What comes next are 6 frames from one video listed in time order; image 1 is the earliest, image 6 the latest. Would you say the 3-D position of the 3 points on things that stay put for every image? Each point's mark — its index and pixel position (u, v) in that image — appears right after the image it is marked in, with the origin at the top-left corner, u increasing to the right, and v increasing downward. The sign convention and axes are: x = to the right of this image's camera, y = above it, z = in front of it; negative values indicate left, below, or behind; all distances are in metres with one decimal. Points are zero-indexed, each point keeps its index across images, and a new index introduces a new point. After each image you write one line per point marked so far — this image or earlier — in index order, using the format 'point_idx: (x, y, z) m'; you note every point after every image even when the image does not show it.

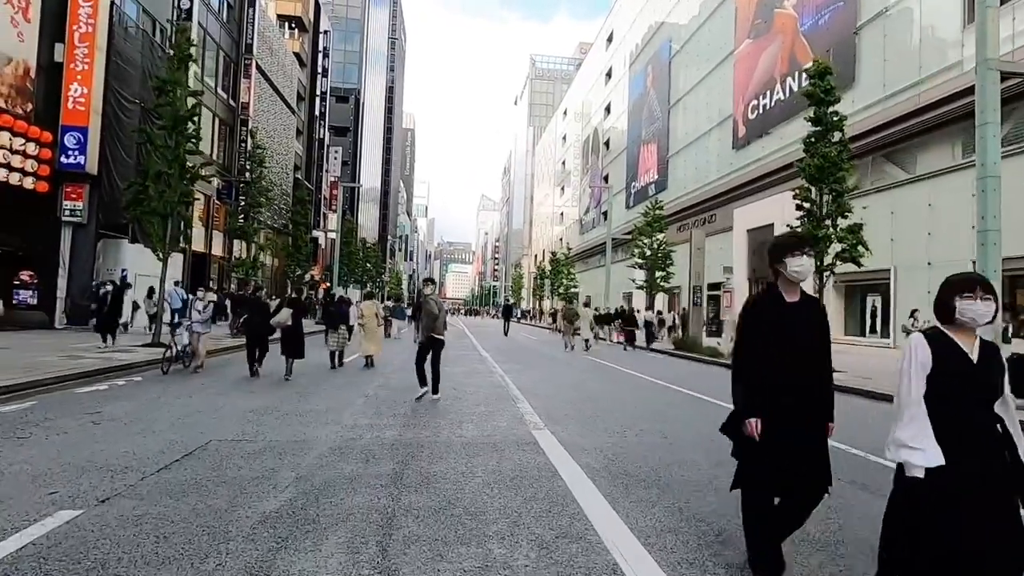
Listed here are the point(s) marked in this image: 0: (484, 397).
0: (-0.6, -2.3, +11.6) m
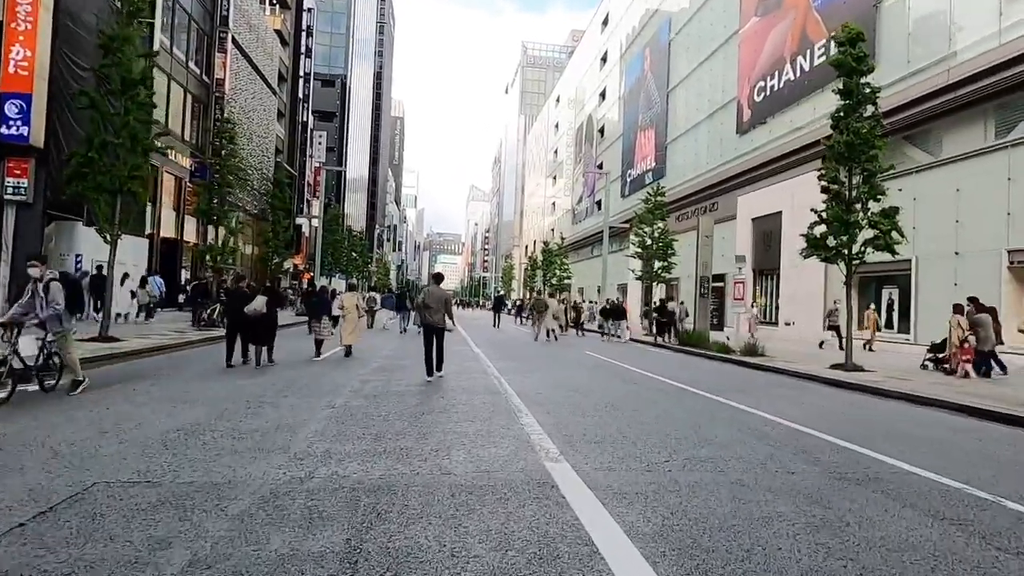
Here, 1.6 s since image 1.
0: (-0.6, -2.1, +9.5) m
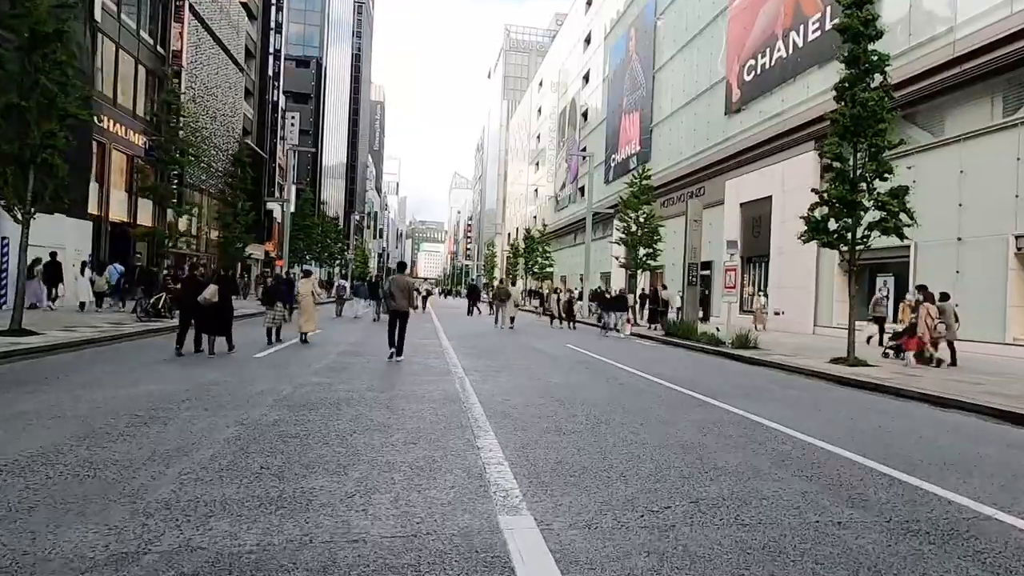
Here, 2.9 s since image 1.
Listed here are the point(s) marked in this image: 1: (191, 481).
0: (-1.2, -1.9, +7.6) m
1: (-3.1, -1.9, +5.1) m
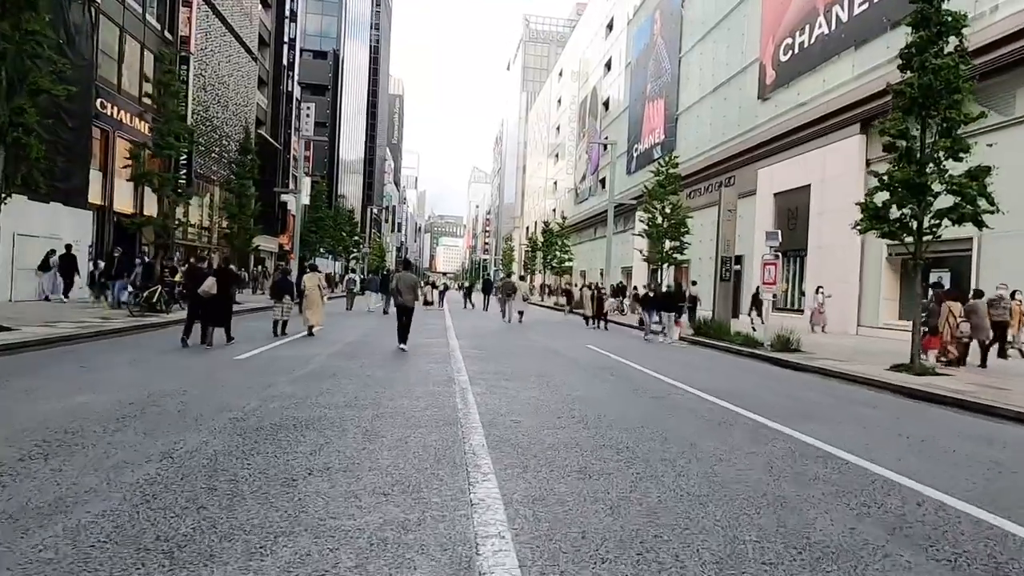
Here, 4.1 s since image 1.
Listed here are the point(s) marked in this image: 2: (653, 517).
0: (-1.1, -1.8, +5.9) m
1: (-3.1, -1.8, +3.5) m
2: (+1.2, -1.9, +4.5) m
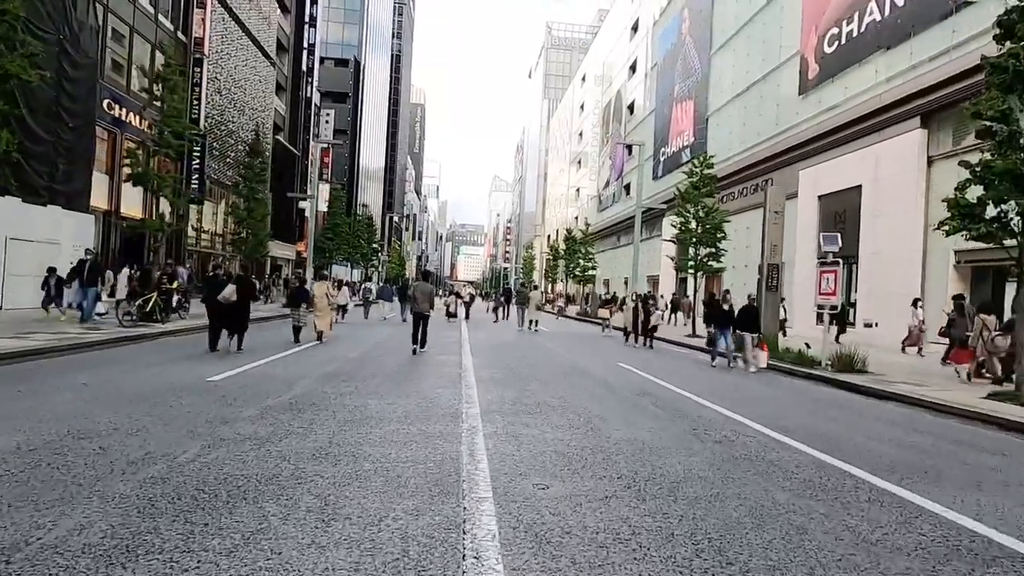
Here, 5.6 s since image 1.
0: (-0.9, -1.9, +3.8) m
1: (-3.0, -1.8, +1.5) m
2: (+1.3, -2.0, +2.4) m
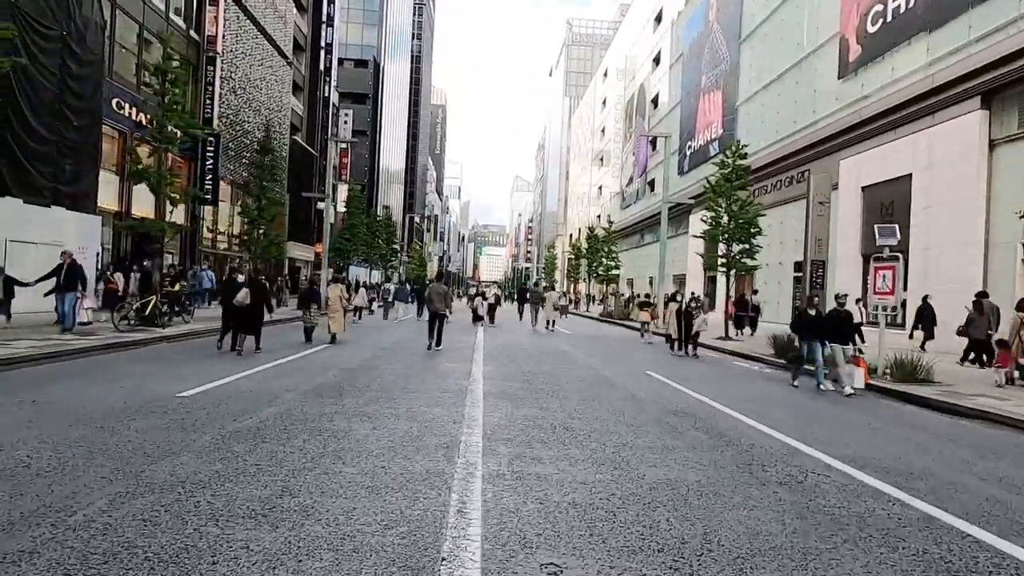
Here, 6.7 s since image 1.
0: (-1.0, -1.9, +2.3) m
1: (-3.2, -1.9, +0.1) m
2: (+1.2, -2.0, +0.8) m
